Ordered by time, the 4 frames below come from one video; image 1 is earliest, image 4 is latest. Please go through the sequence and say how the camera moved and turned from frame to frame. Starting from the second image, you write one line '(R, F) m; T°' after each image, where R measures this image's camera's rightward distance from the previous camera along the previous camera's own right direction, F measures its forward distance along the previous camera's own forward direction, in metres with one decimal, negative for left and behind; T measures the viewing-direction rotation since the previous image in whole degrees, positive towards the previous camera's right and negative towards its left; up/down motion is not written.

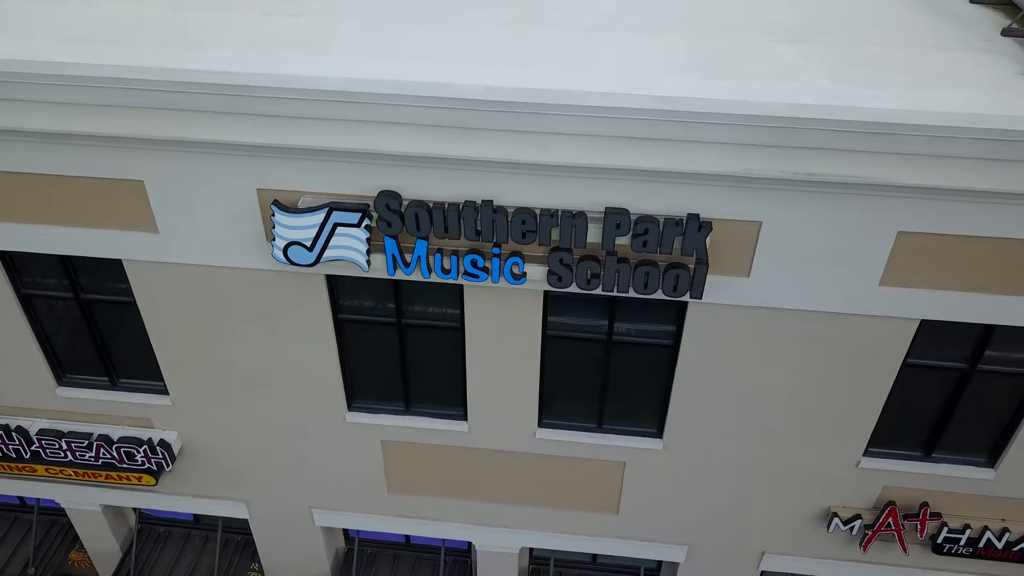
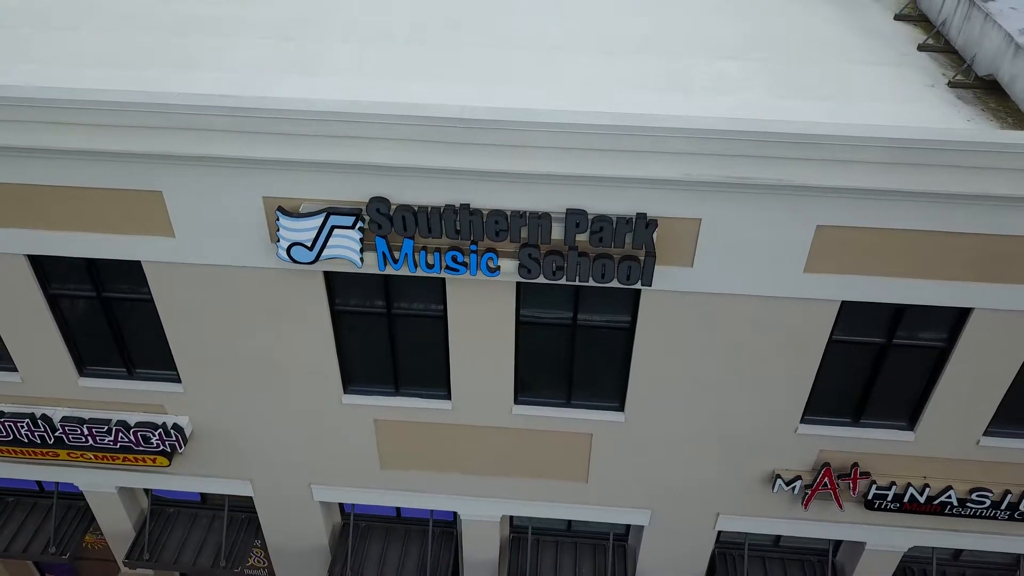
(+0.1, -1.3) m; +1°
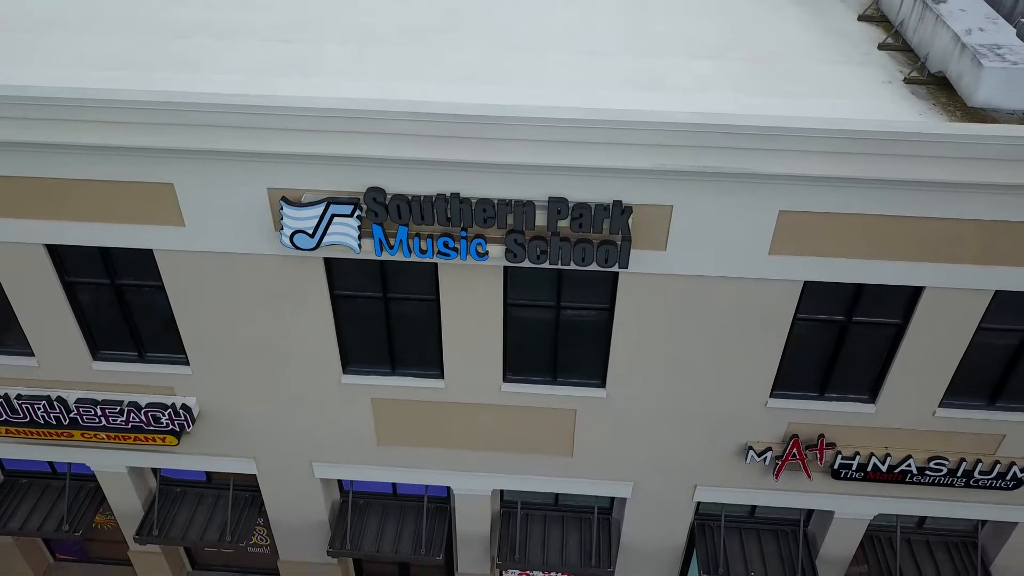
(+0.1, -0.8) m; +1°
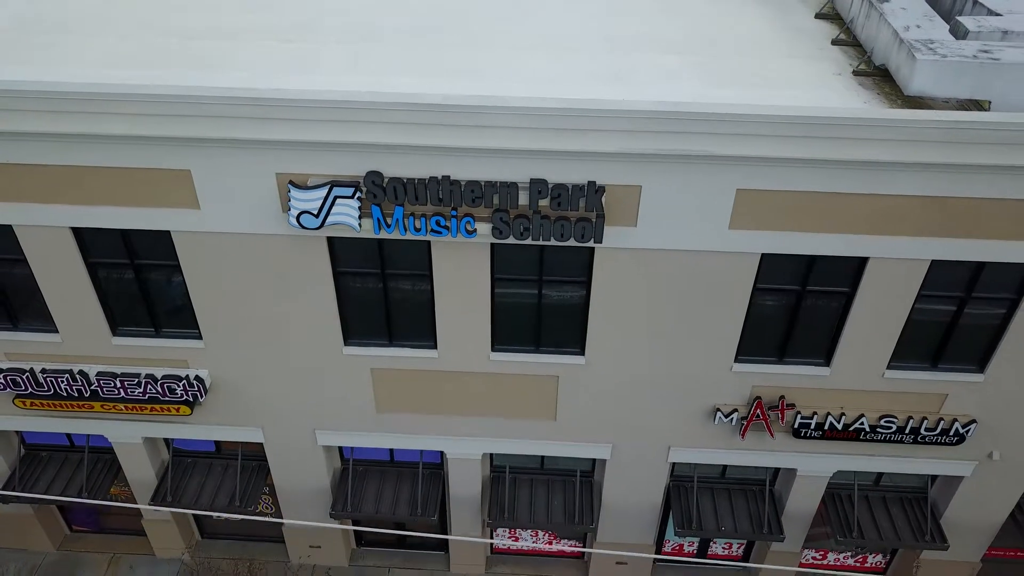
(0.0, -1.1) m; +1°
